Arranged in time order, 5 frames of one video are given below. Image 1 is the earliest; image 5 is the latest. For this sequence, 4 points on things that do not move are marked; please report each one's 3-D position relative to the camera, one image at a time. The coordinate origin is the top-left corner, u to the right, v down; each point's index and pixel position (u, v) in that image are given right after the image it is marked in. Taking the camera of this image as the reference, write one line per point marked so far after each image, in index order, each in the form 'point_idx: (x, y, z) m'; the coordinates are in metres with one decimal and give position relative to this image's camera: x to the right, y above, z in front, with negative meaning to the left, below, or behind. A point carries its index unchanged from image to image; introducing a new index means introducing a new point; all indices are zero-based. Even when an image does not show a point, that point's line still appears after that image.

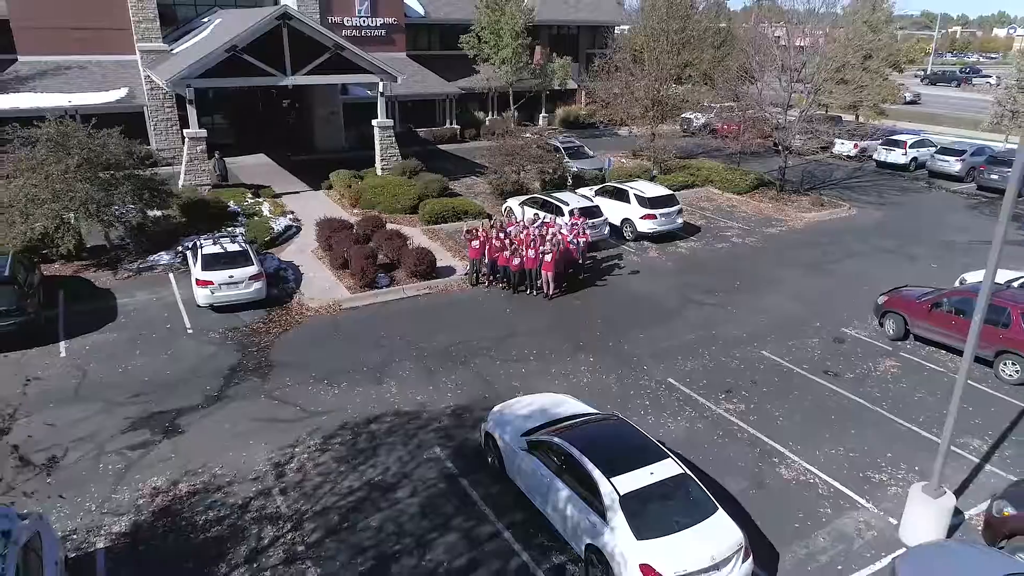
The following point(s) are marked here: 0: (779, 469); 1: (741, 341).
0: (+3.2, -2.2, +9.0) m
1: (+3.9, -0.9, +12.7) m
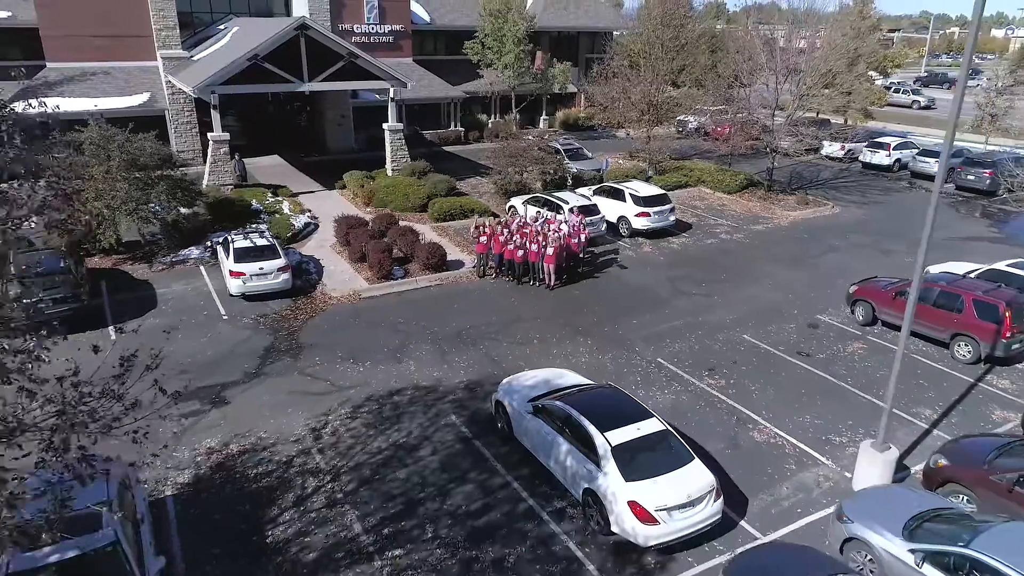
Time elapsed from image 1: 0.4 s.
0: (+3.3, -2.0, +10.3) m
1: (+3.9, -0.7, +14.1) m
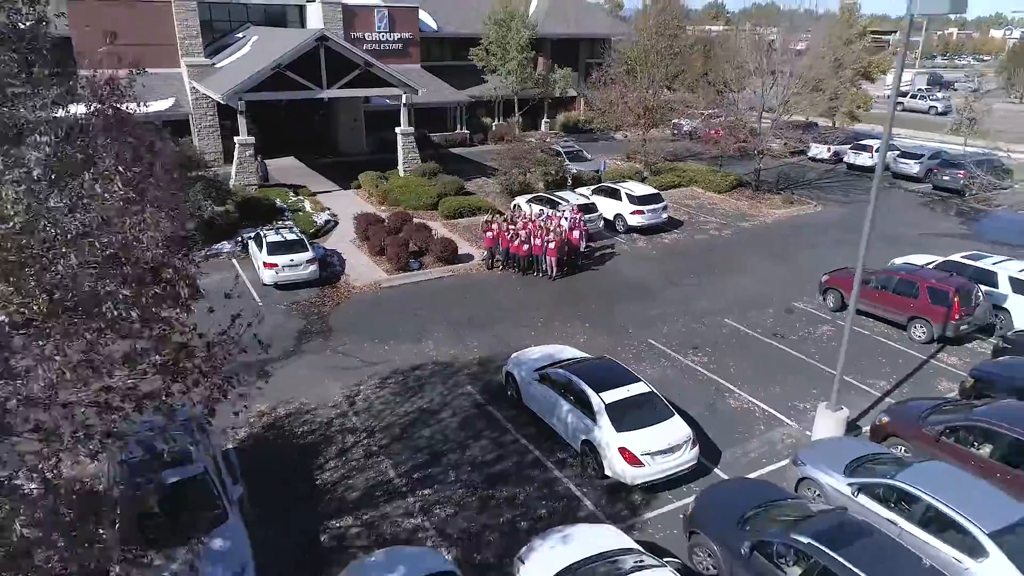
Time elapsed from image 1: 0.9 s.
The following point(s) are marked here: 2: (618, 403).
0: (+3.4, -1.8, +12.0) m
1: (+4.1, -0.5, +15.7) m
2: (+1.4, -1.5, +10.1) m
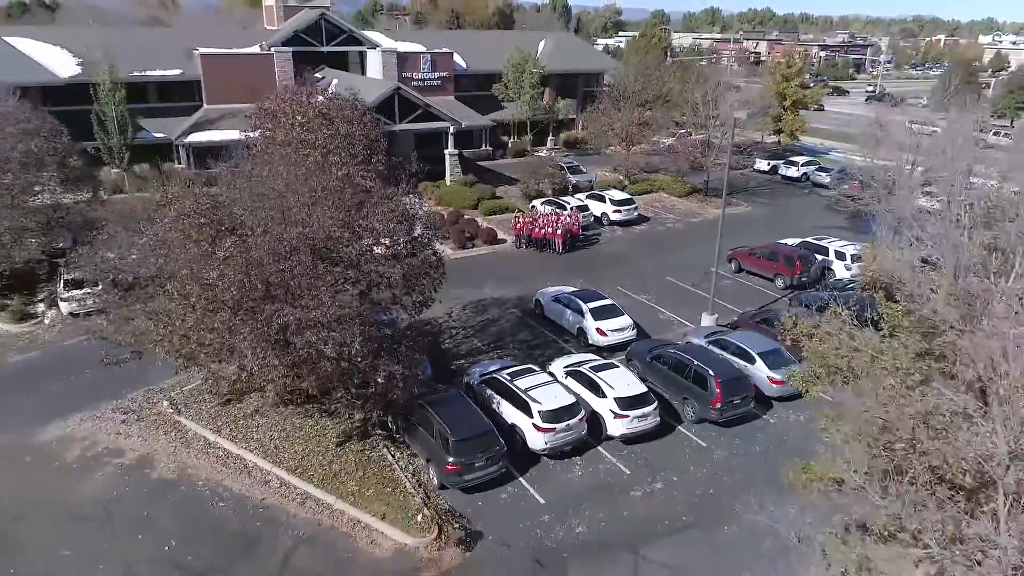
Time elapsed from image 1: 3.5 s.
0: (+4.2, -0.8, +21.4) m
1: (+4.8, +0.5, +25.2) m
2: (+2.2, -0.5, +19.6) m
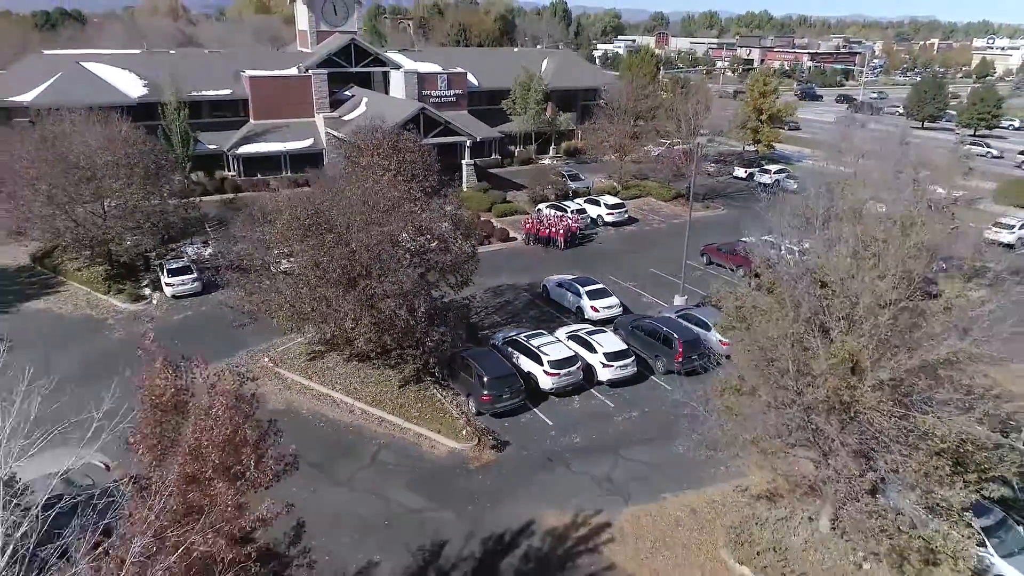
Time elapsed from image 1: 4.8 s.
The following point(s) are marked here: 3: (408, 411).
0: (+4.6, -0.4, +26.8) m
1: (+5.3, +0.9, +30.5) m
2: (+2.6, -0.1, +24.9) m
3: (-2.6, -3.1, +19.1) m
